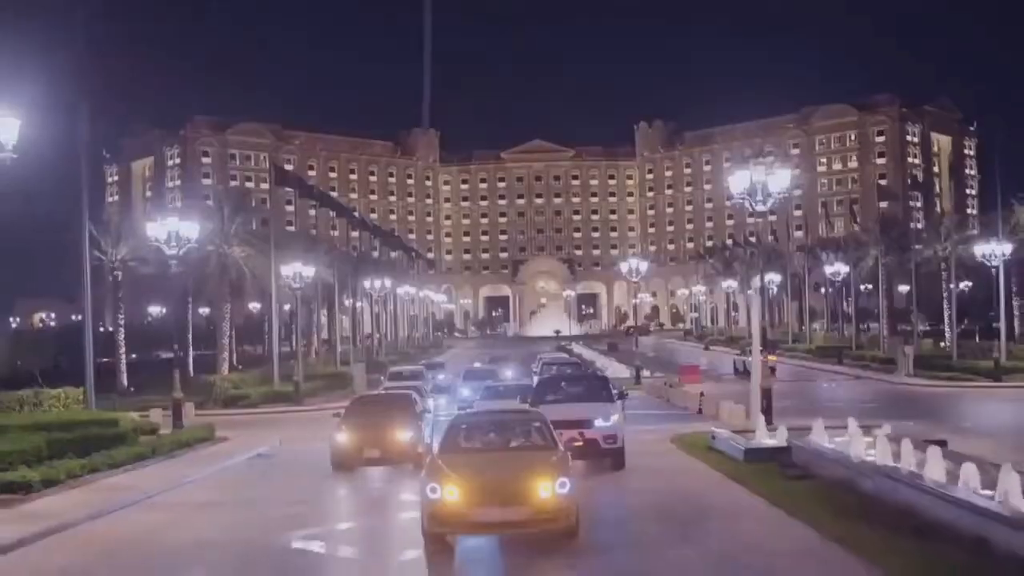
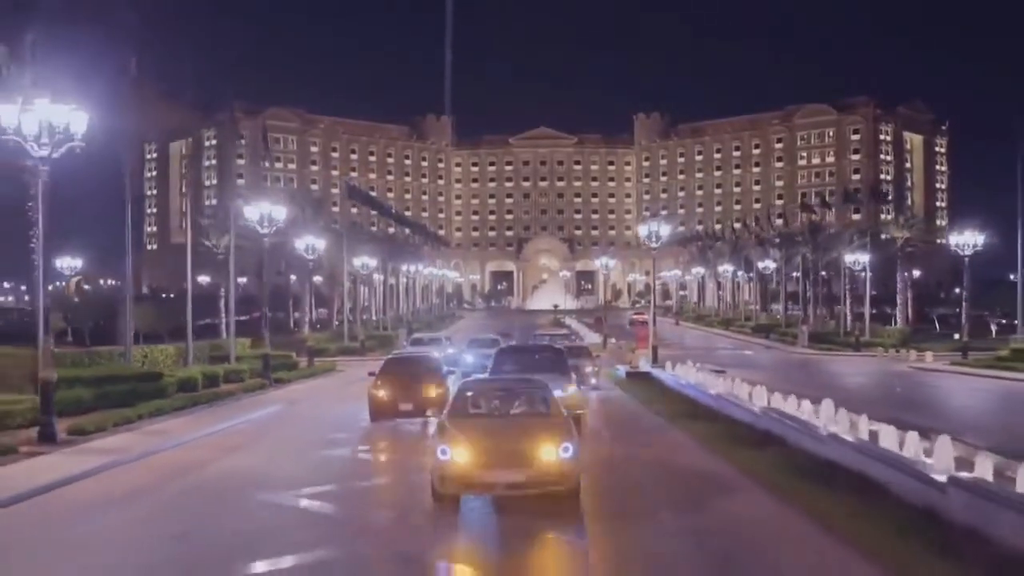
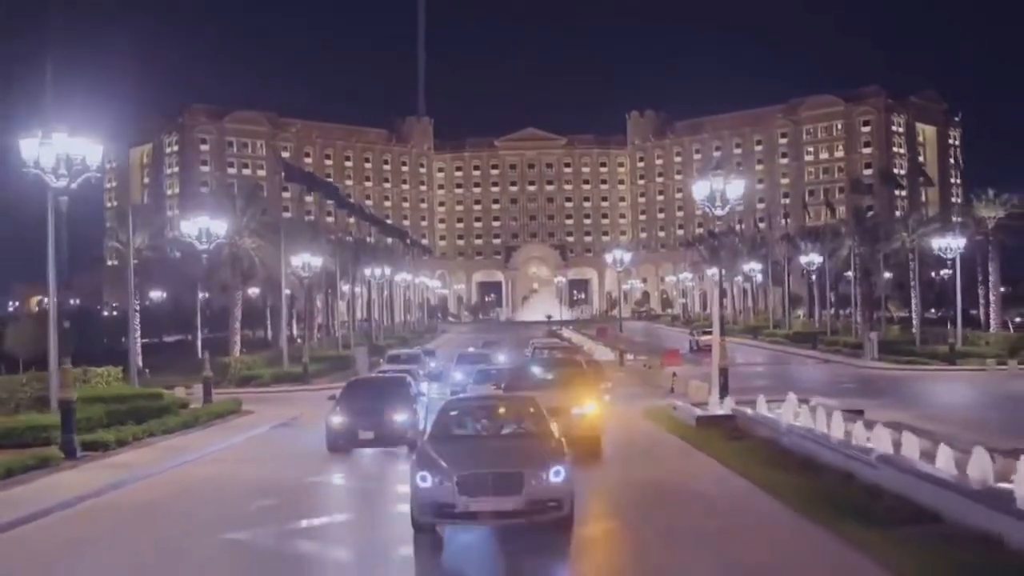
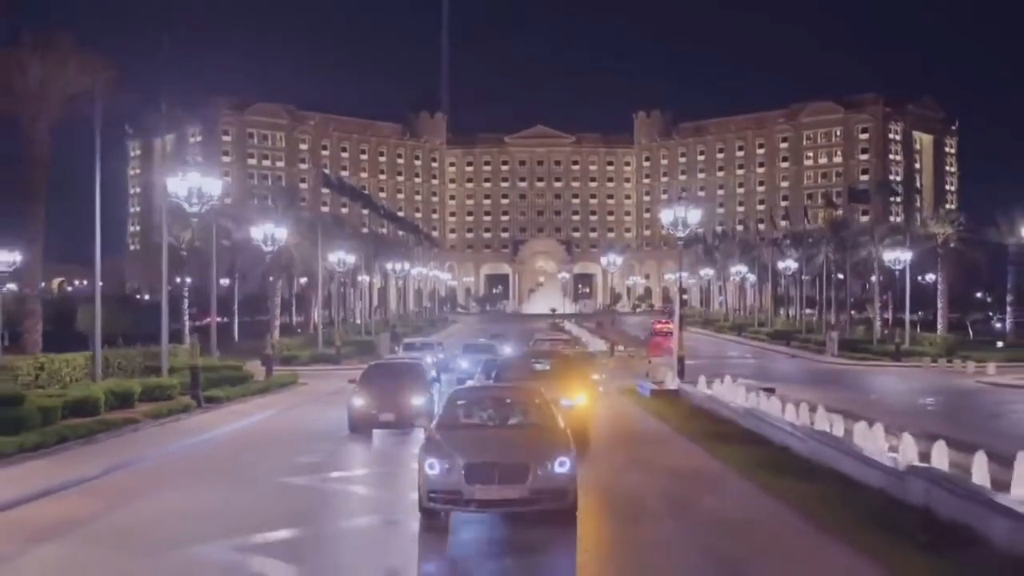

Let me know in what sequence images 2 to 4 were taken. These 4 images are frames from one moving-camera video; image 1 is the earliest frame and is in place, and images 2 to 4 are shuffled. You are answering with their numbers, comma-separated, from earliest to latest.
3, 4, 2
